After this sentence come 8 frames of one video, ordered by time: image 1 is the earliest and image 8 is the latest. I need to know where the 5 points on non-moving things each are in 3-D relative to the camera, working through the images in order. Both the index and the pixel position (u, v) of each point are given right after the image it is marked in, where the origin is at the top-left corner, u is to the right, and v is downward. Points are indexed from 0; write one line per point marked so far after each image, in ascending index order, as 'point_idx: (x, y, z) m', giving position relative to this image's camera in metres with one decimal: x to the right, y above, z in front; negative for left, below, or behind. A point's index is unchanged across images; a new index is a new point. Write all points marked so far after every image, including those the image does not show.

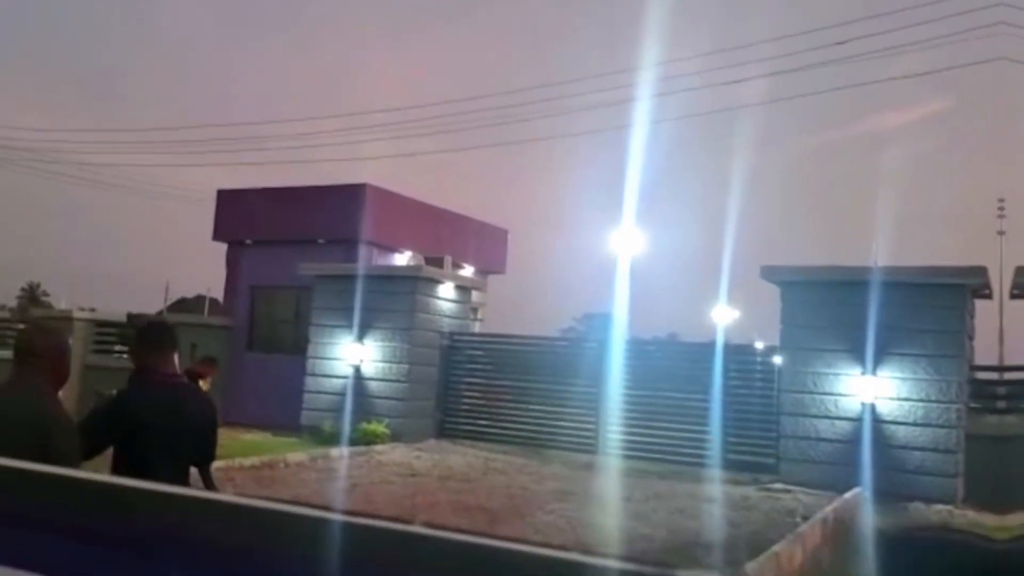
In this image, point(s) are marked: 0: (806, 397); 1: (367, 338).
0: (+3.6, -1.3, +10.8) m
1: (-2.6, -0.9, +16.2) m
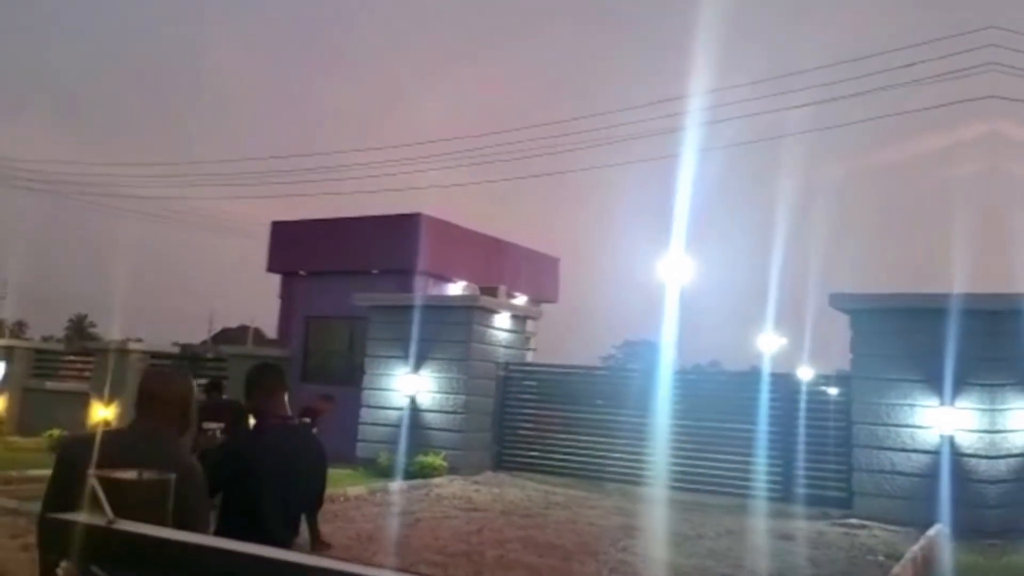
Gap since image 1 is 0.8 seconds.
0: (+4.3, -1.7, +10.5) m
1: (-1.6, -1.5, +16.1) m
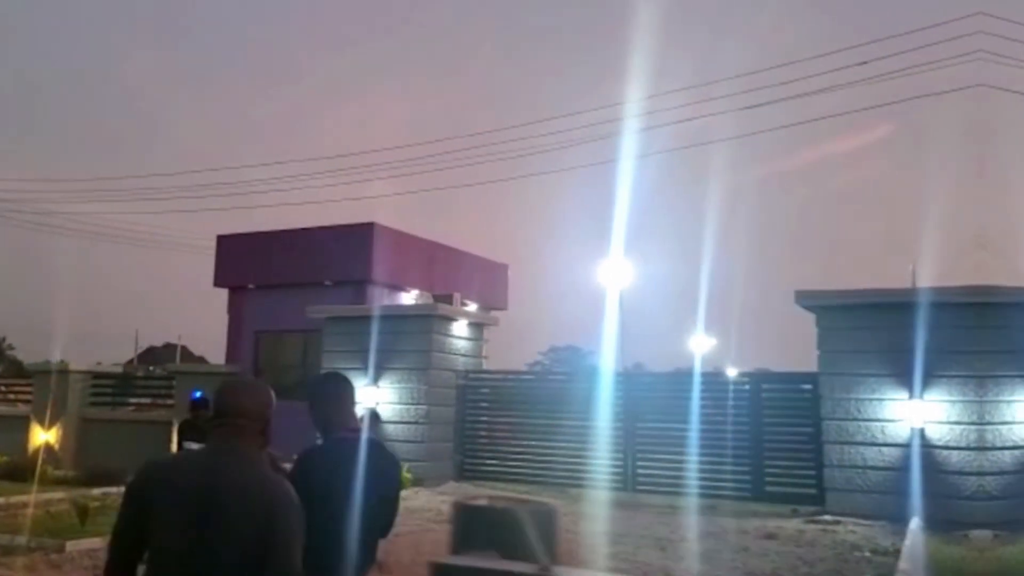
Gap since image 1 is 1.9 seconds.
0: (+4.0, -1.6, +10.6) m
1: (-2.3, -1.7, +15.8) m
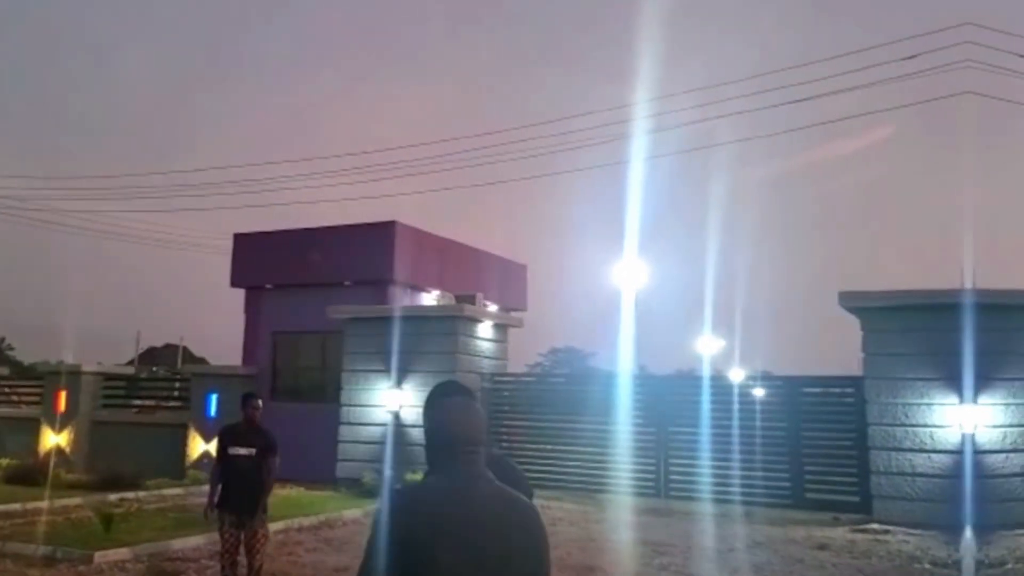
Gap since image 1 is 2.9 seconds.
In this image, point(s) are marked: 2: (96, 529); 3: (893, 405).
0: (+4.4, -1.6, +10.2) m
1: (-1.8, -1.7, +15.5) m
2: (-4.5, -2.6, +9.7) m
3: (+4.4, -1.3, +10.2) m
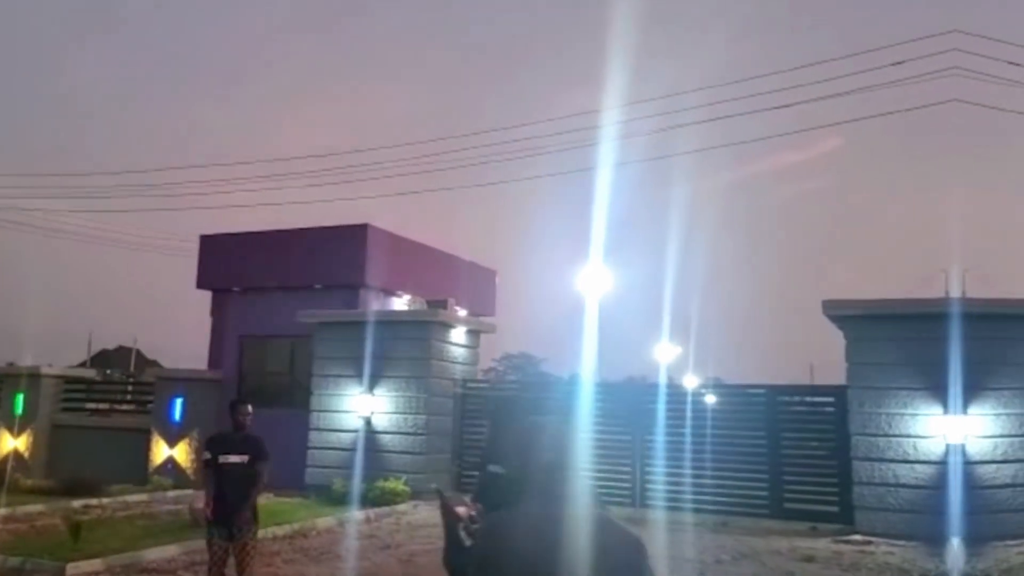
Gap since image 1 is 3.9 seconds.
0: (+4.2, -1.8, +10.2) m
1: (-2.3, -1.7, +15.2) m
2: (-4.7, -2.6, +9.3) m
3: (+4.2, -1.5, +10.2) m
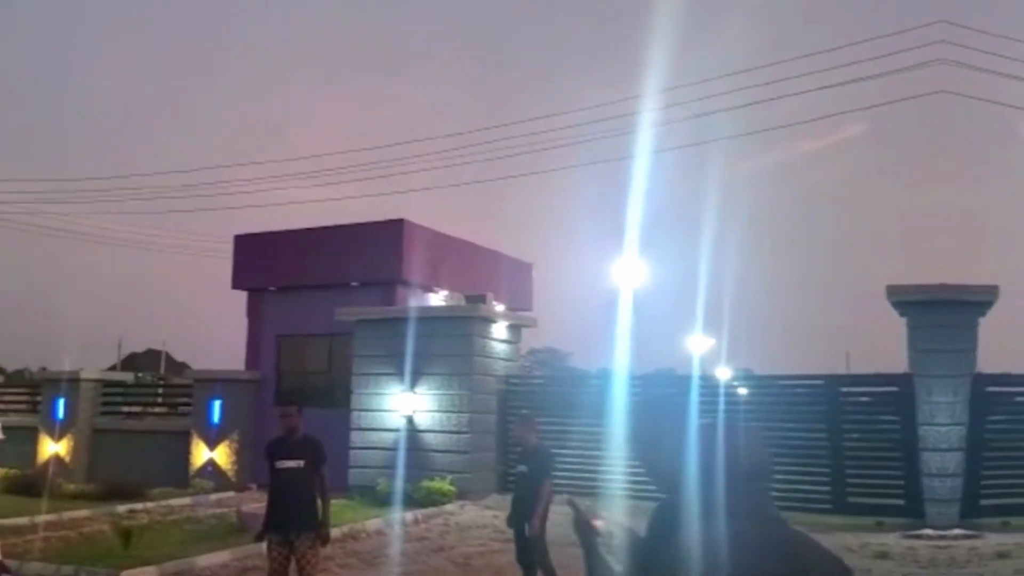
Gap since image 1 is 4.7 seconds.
0: (+4.8, -1.6, +9.8) m
1: (-1.5, -1.7, +15.0) m
2: (-4.1, -2.6, +9.1) m
3: (+4.8, -1.3, +9.8) m
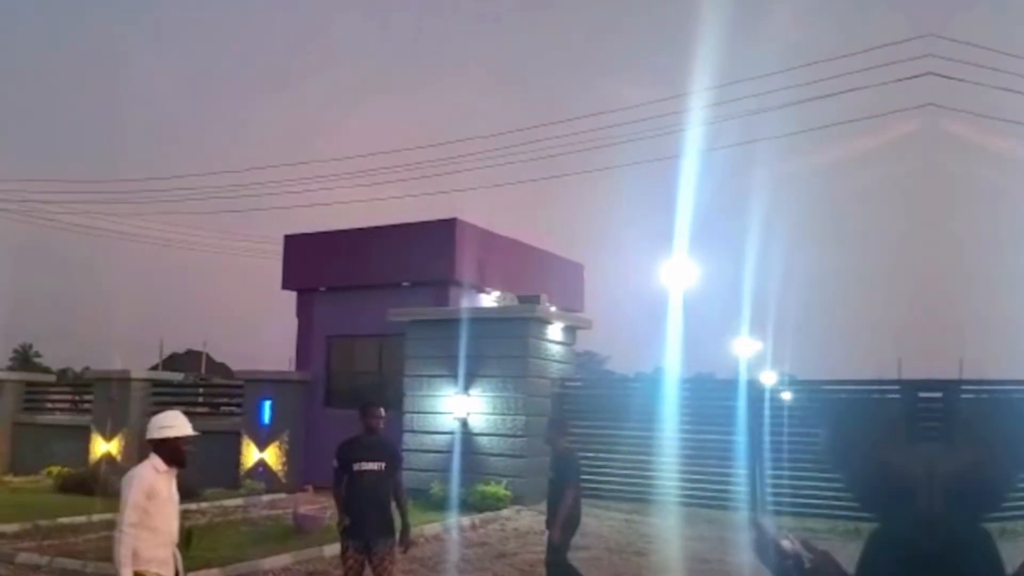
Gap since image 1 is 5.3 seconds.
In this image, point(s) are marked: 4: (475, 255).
0: (+5.5, -1.6, +9.3) m
1: (-0.6, -1.7, +14.7) m
2: (-3.5, -2.6, +9.0) m
3: (+5.5, -1.3, +9.3) m
4: (-0.8, +0.7, +17.7) m
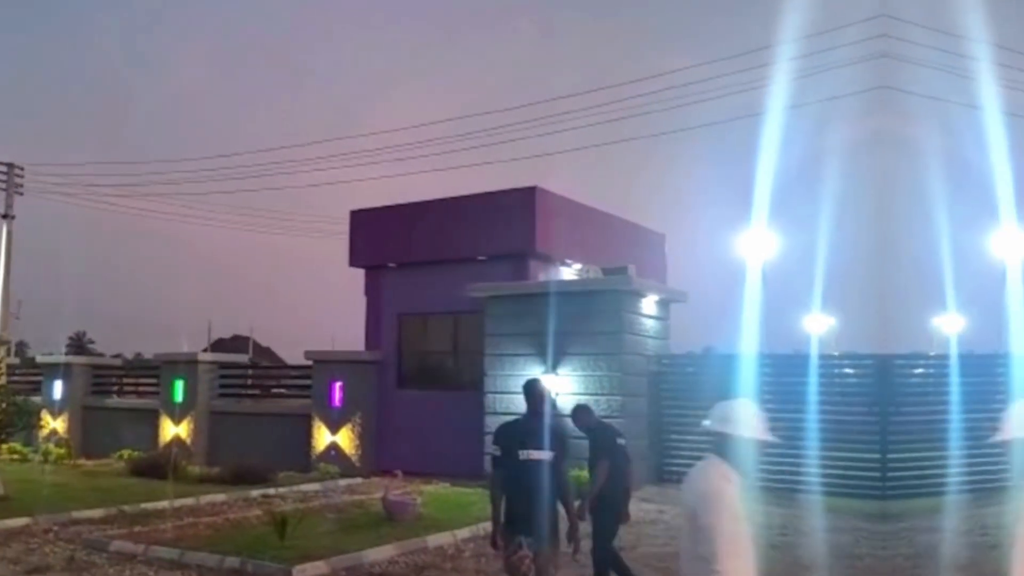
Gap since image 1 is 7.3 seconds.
0: (+6.7, -1.2, +8.0) m
1: (+0.8, -1.2, +13.7) m
2: (-2.3, -2.3, +8.2) m
3: (+6.6, -0.9, +8.1) m
4: (+0.8, +1.1, +16.7) m
